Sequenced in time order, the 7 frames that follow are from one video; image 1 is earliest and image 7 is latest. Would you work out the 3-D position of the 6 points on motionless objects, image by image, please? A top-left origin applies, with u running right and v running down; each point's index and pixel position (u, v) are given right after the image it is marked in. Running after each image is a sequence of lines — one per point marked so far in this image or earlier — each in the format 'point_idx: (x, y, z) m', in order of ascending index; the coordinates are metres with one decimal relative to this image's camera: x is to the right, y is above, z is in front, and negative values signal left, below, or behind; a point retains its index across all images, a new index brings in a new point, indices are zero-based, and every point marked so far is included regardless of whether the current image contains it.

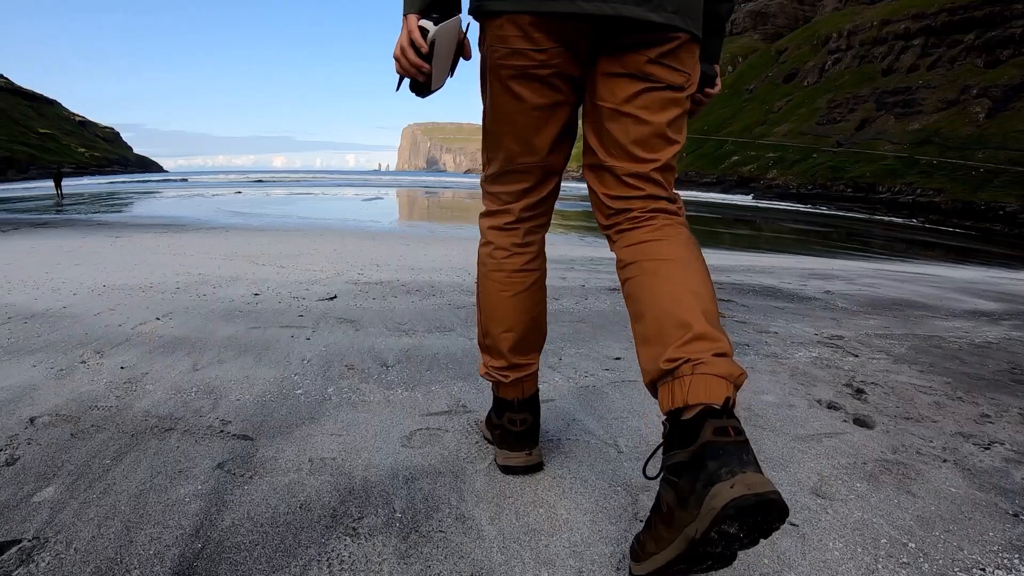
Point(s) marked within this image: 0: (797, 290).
0: (+1.7, 0.0, +6.5) m
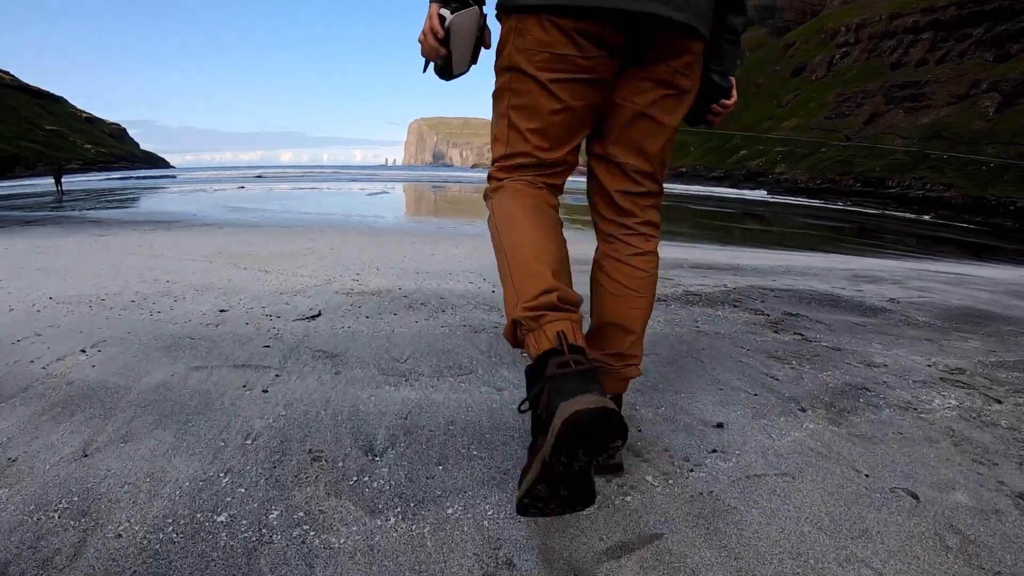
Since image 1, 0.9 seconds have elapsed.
0: (+1.8, -0.1, +5.6) m
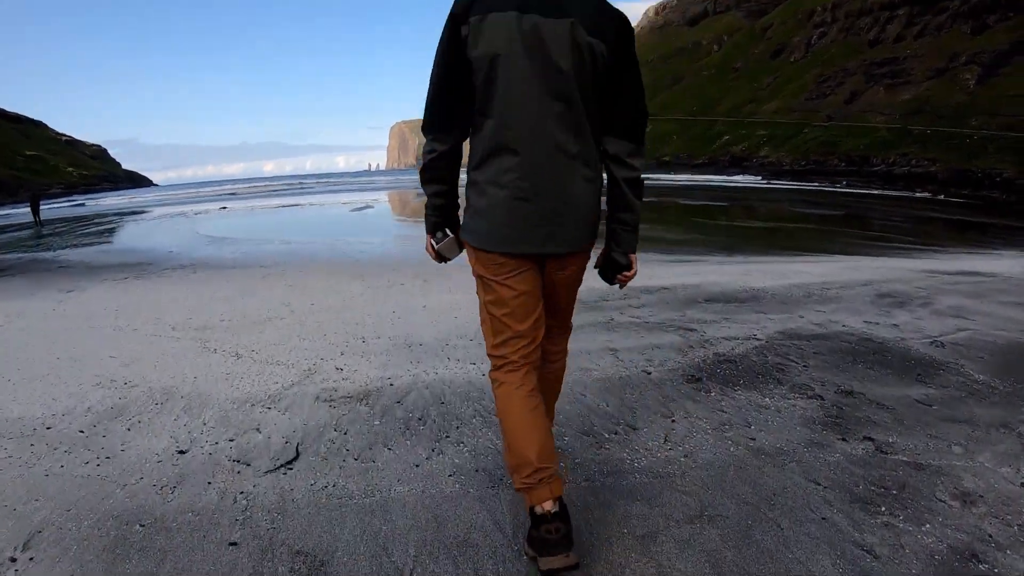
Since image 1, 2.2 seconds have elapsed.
0: (+1.8, -0.2, +5.2) m
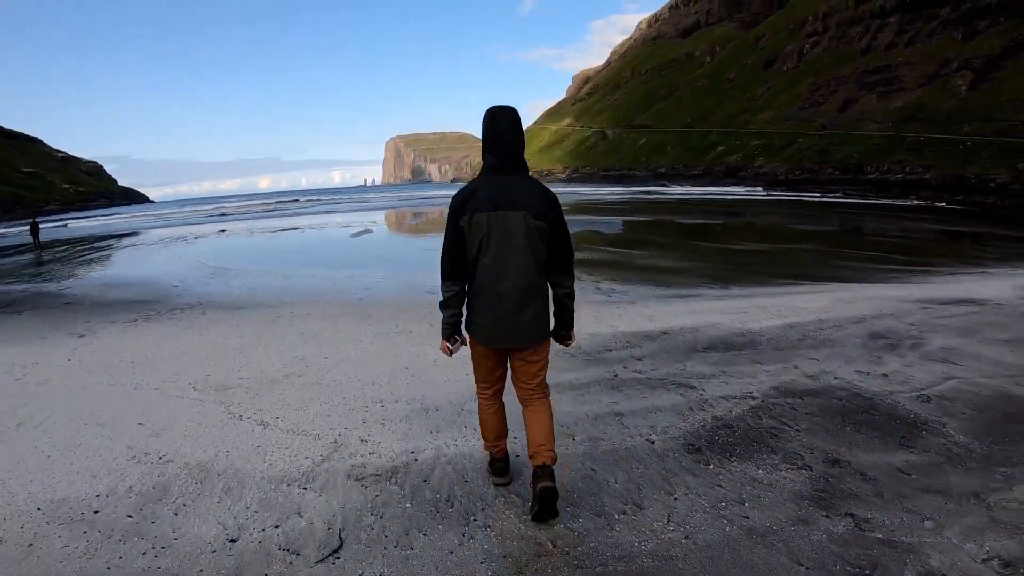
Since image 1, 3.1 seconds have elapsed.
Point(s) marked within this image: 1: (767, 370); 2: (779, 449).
0: (+1.9, -0.5, +5.5) m
1: (+1.4, -0.5, +6.0) m
2: (+1.0, -0.6, +4.0) m
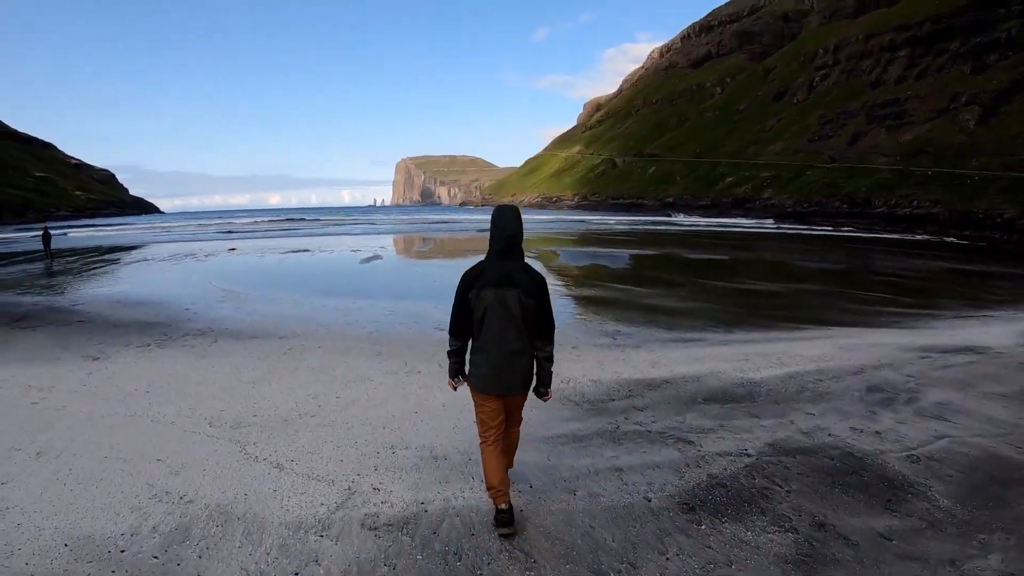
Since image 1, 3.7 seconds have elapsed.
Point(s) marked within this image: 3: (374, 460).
0: (+1.9, -0.9, +5.7) m
1: (+1.4, -0.8, +6.3) m
2: (+1.0, -0.9, +4.3) m
3: (-0.7, -0.8, +5.5) m
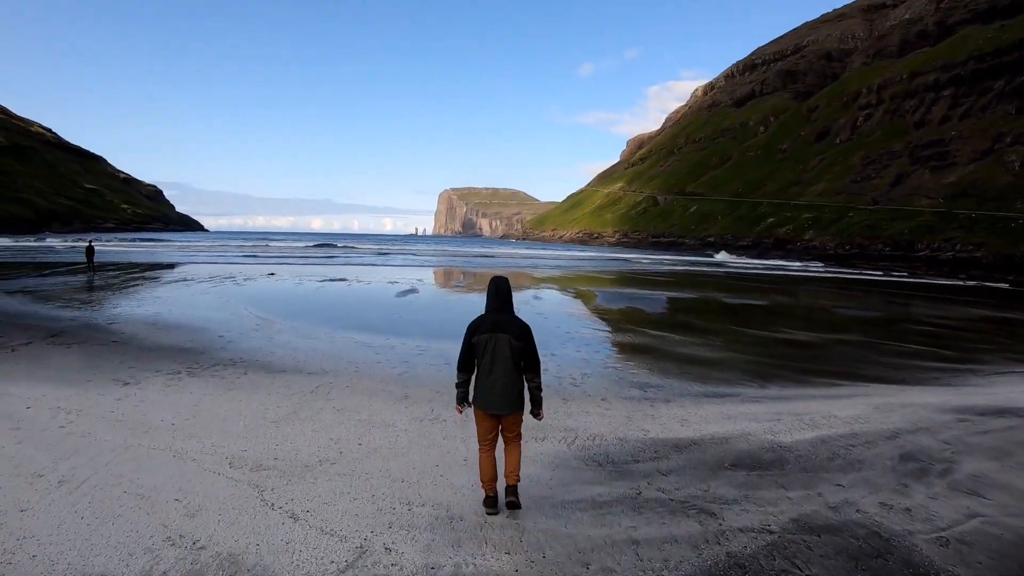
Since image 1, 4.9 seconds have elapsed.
0: (+2.0, -1.2, +5.5) m
1: (+1.6, -1.2, +6.1) m
2: (+1.0, -1.2, +4.1) m
3: (-0.6, -1.1, +5.4) m
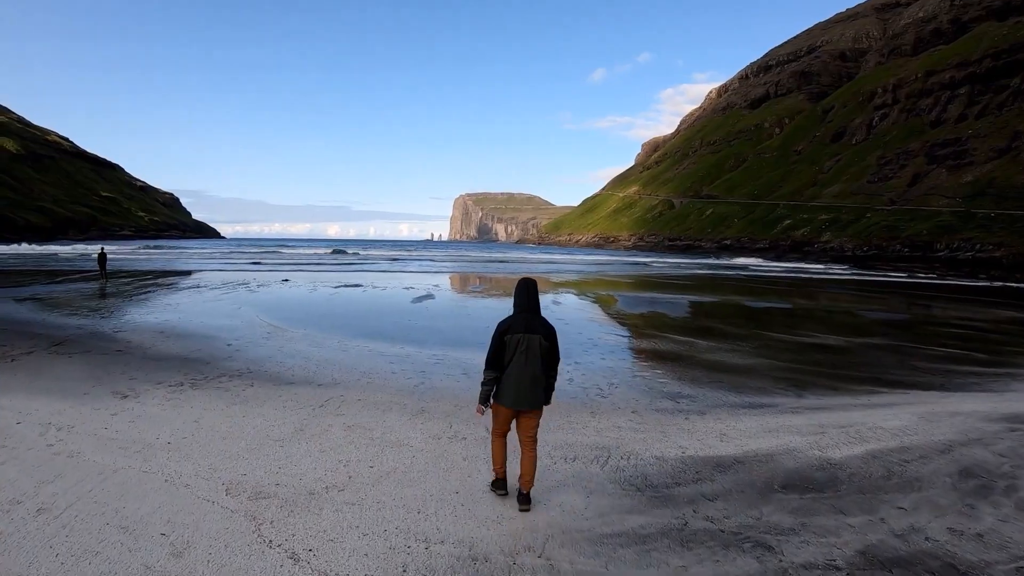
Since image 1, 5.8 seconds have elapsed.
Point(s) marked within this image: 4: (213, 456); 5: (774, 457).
0: (+2.1, -1.2, +4.9) m
1: (+1.7, -1.2, +5.5) m
2: (+1.2, -1.2, +3.5) m
3: (-0.5, -1.2, +4.8) m
4: (-2.1, -1.2, +7.7) m
5: (+1.8, -1.1, +7.4) m
